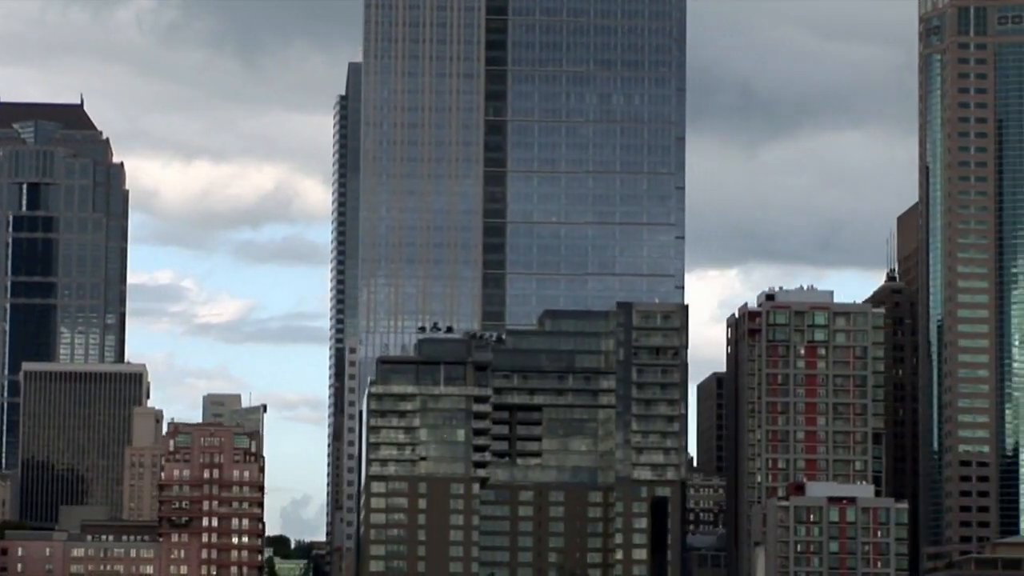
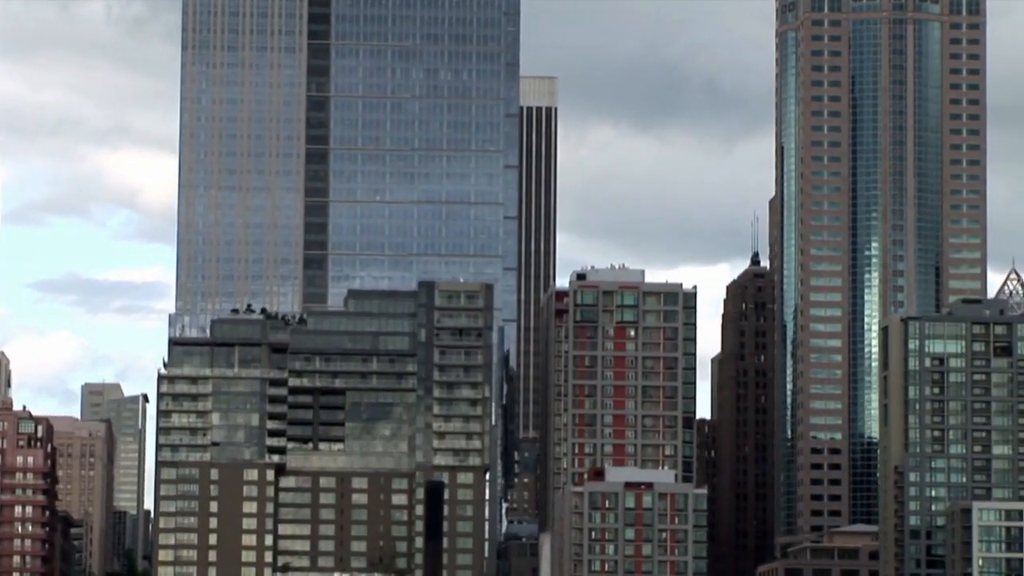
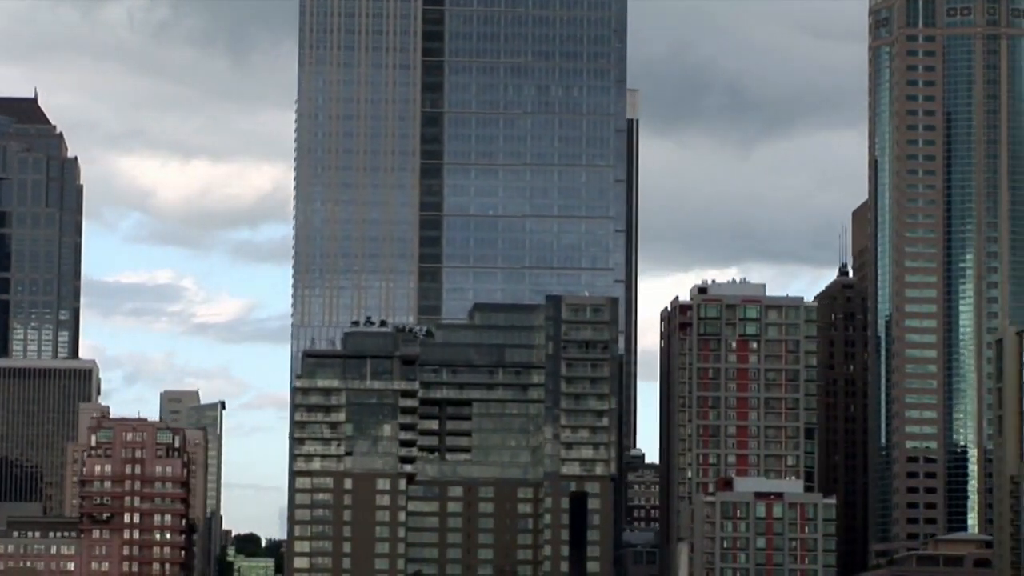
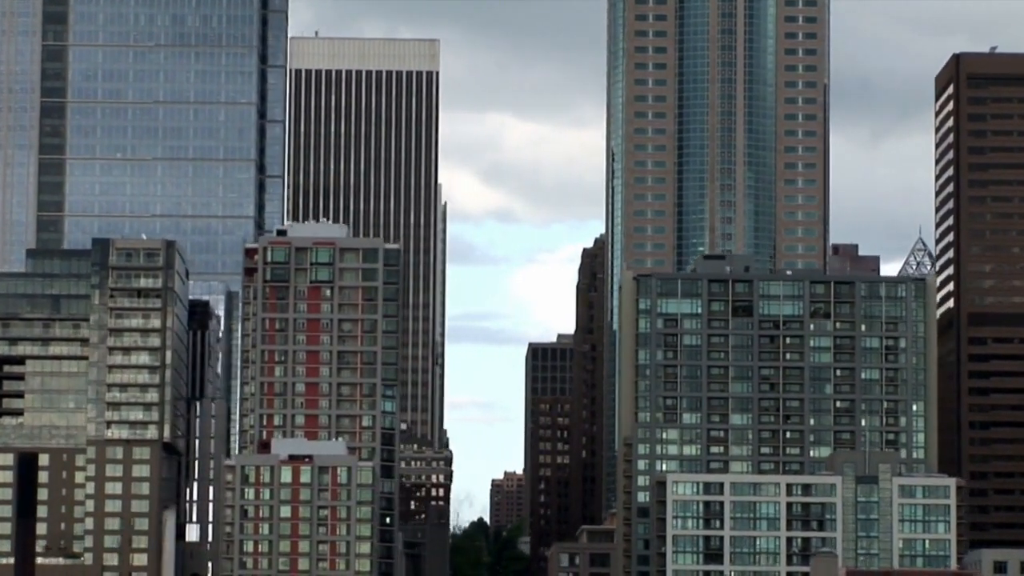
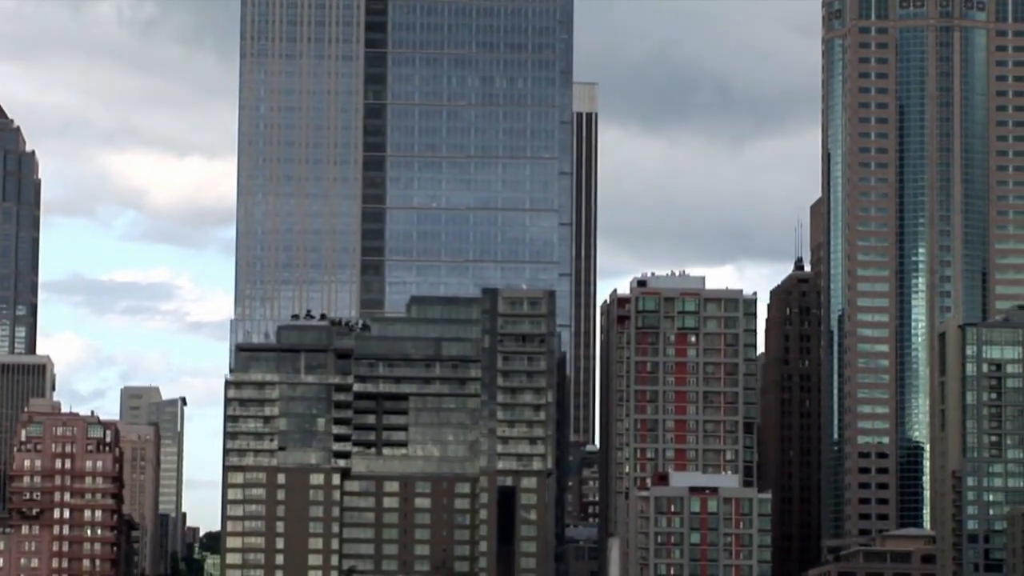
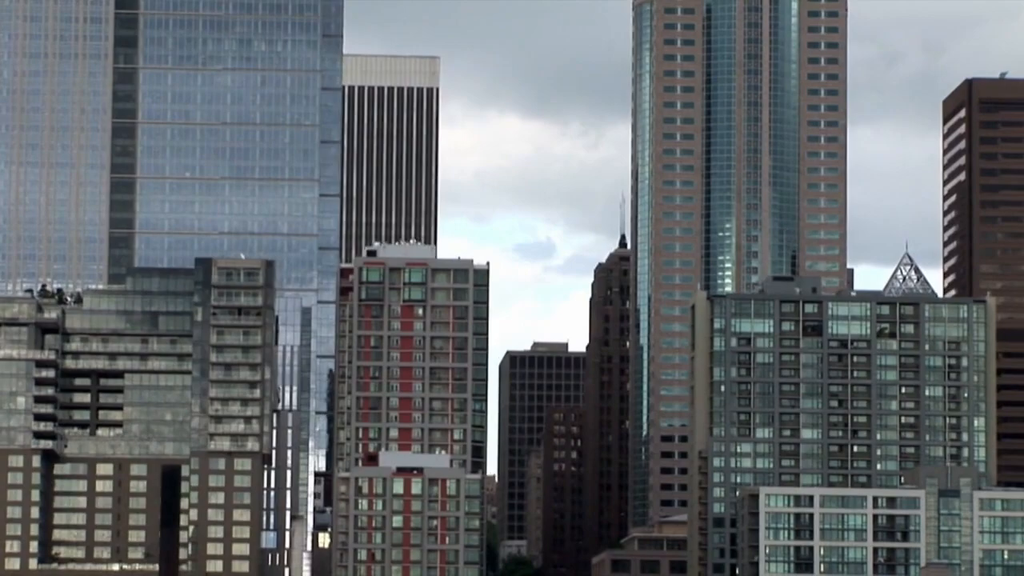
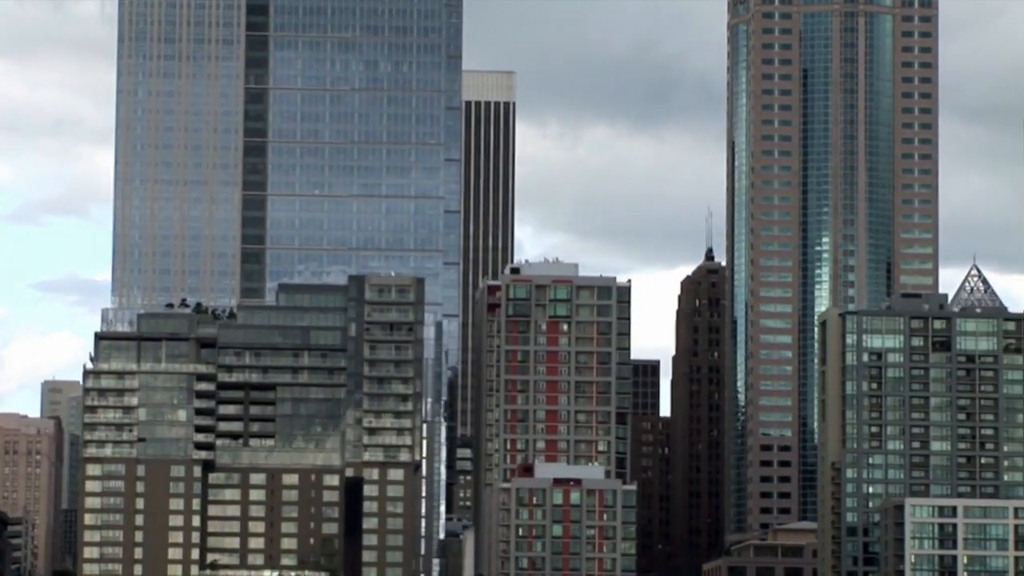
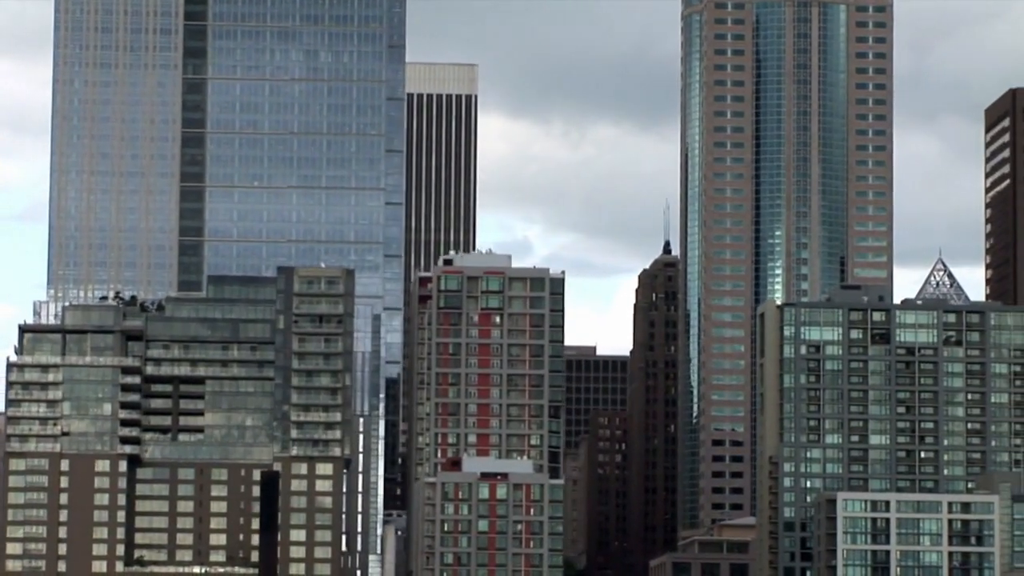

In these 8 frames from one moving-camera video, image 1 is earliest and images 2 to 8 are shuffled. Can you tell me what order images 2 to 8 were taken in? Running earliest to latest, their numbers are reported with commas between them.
3, 5, 2, 7, 8, 6, 4
